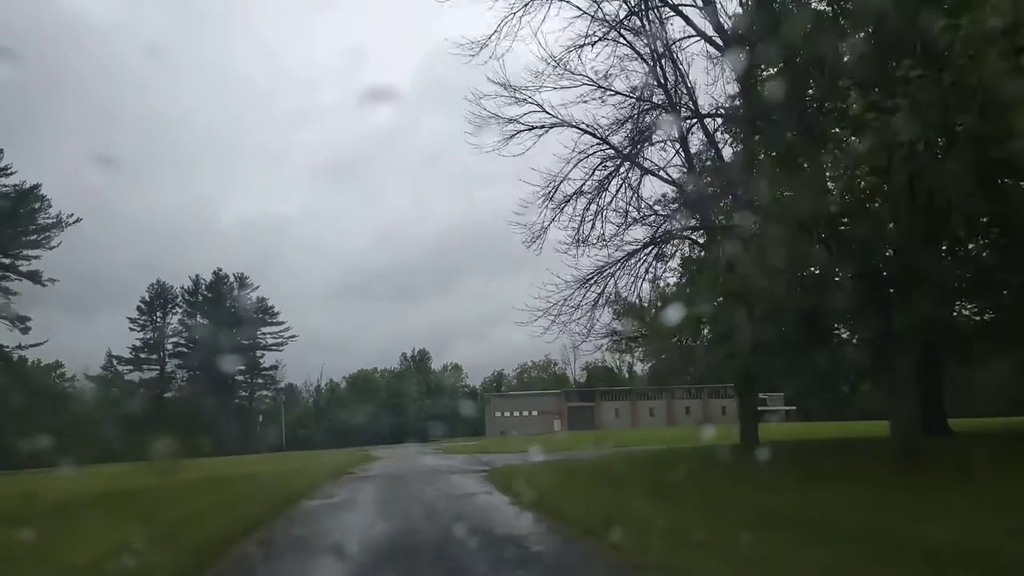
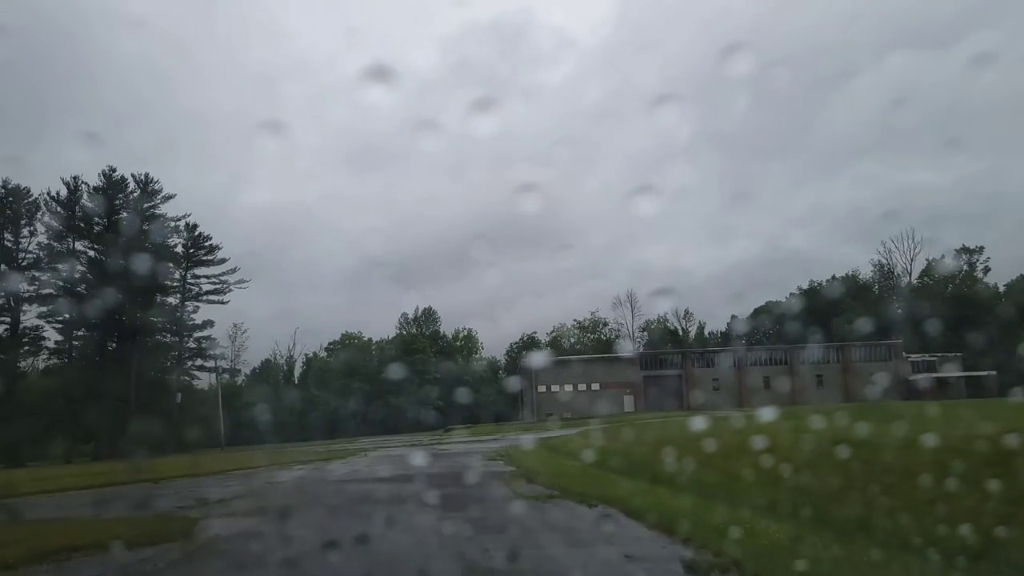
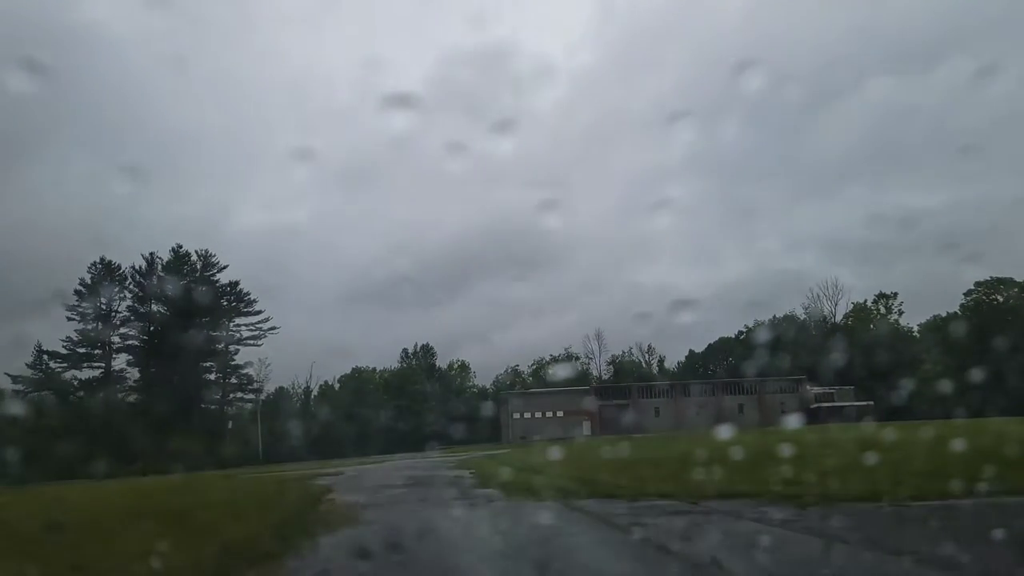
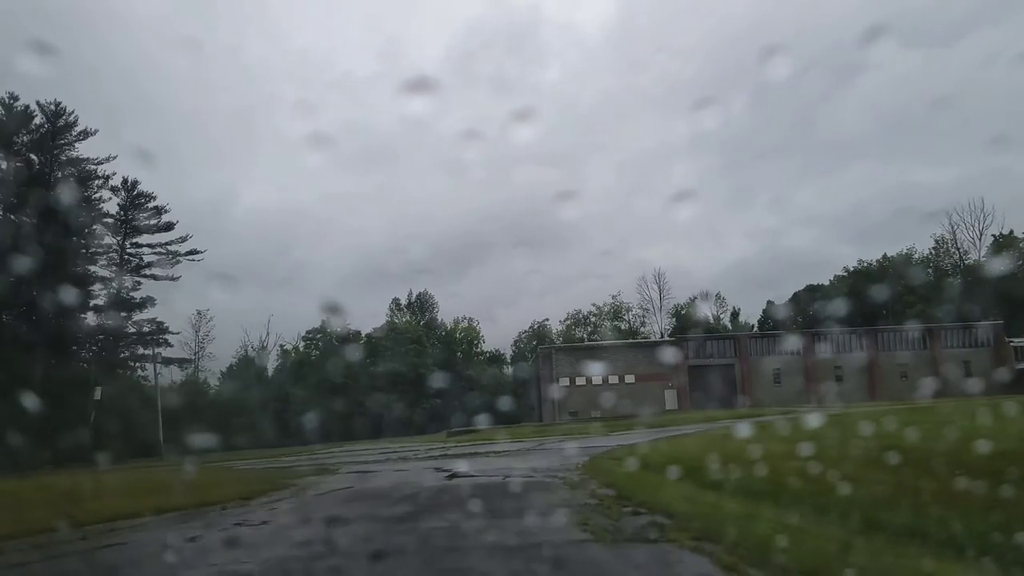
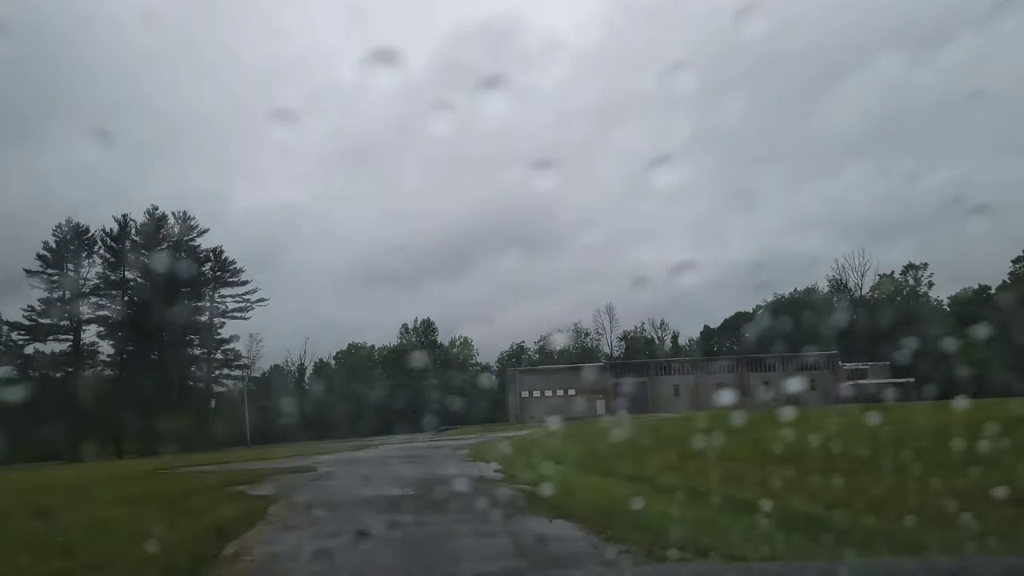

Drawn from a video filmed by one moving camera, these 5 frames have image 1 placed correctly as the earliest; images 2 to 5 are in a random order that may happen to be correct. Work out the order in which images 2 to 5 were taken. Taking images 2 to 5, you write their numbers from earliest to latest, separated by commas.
3, 5, 2, 4
